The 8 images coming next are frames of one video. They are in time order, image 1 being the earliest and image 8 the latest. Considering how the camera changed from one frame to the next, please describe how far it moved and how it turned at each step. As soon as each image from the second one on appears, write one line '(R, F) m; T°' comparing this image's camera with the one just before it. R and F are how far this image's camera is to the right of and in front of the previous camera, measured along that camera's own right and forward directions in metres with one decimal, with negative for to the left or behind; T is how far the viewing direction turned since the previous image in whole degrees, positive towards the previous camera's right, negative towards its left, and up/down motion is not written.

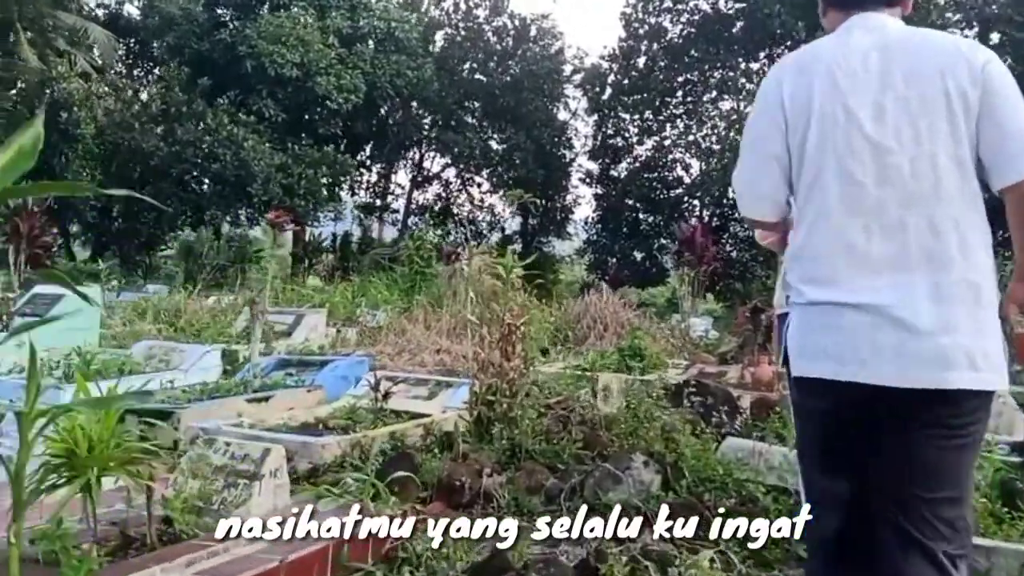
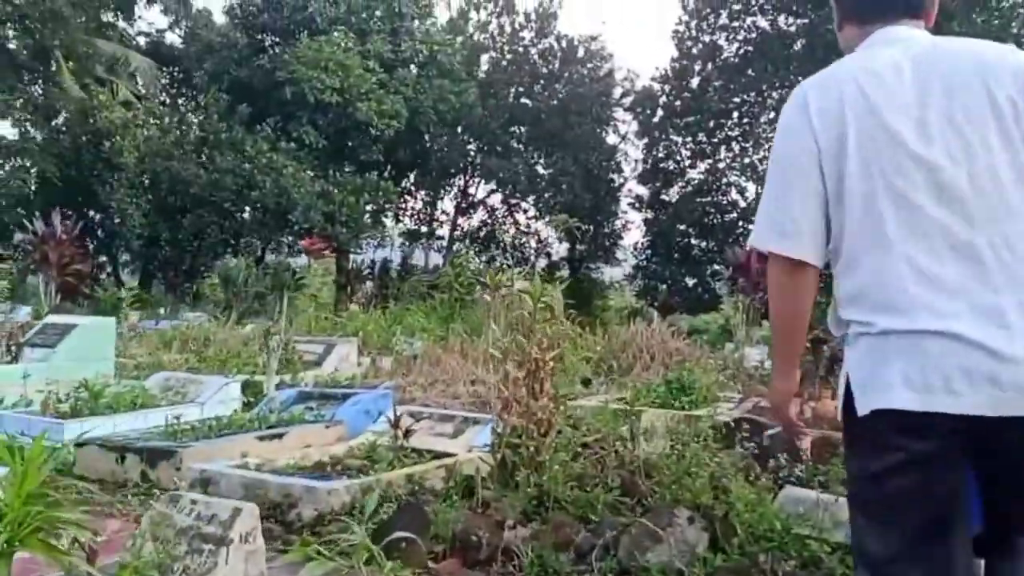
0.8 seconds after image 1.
(+0.1, +0.3) m; -3°
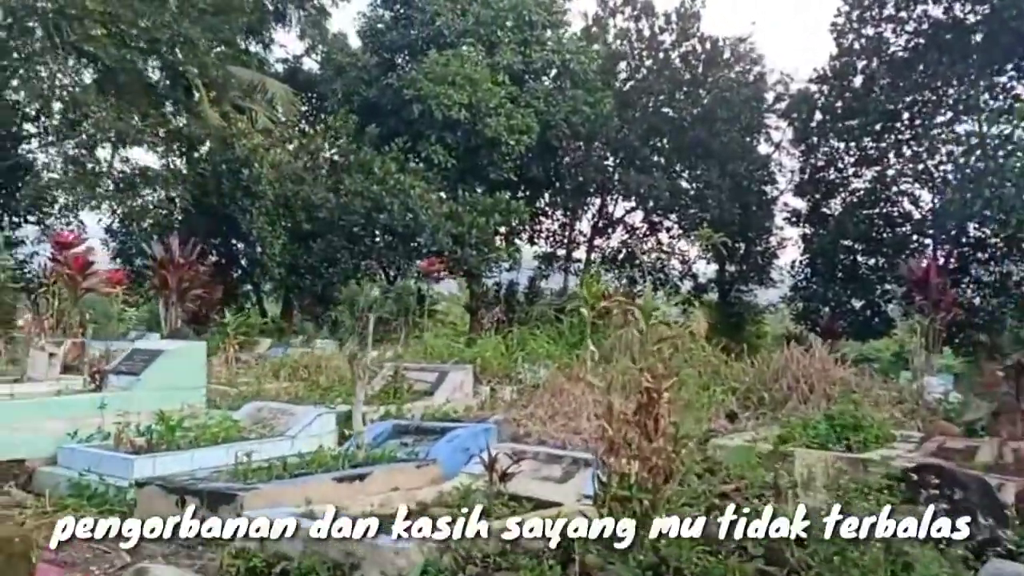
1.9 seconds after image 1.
(+0.1, +0.4) m; -10°
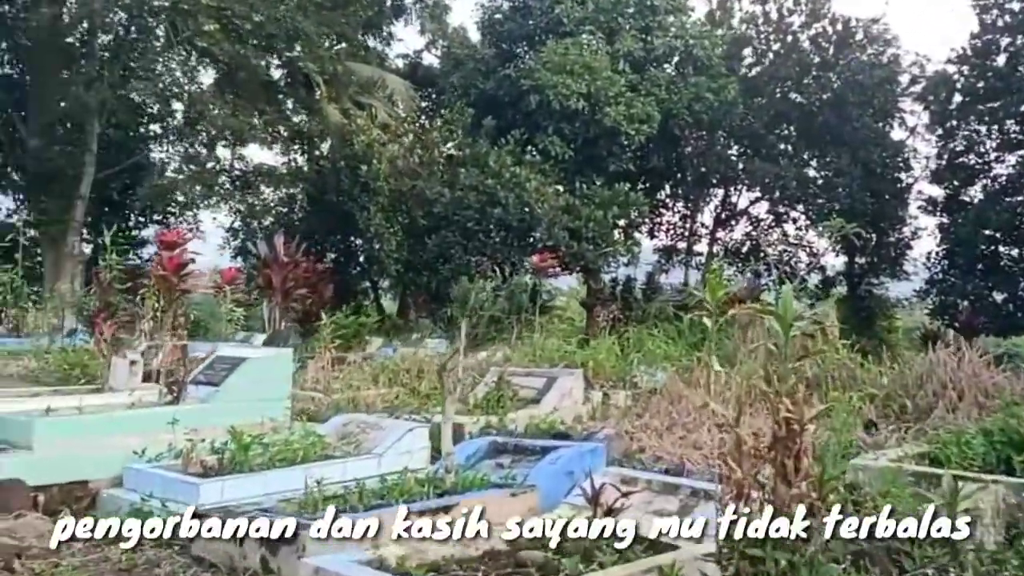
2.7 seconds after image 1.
(0.0, +0.3) m; -8°
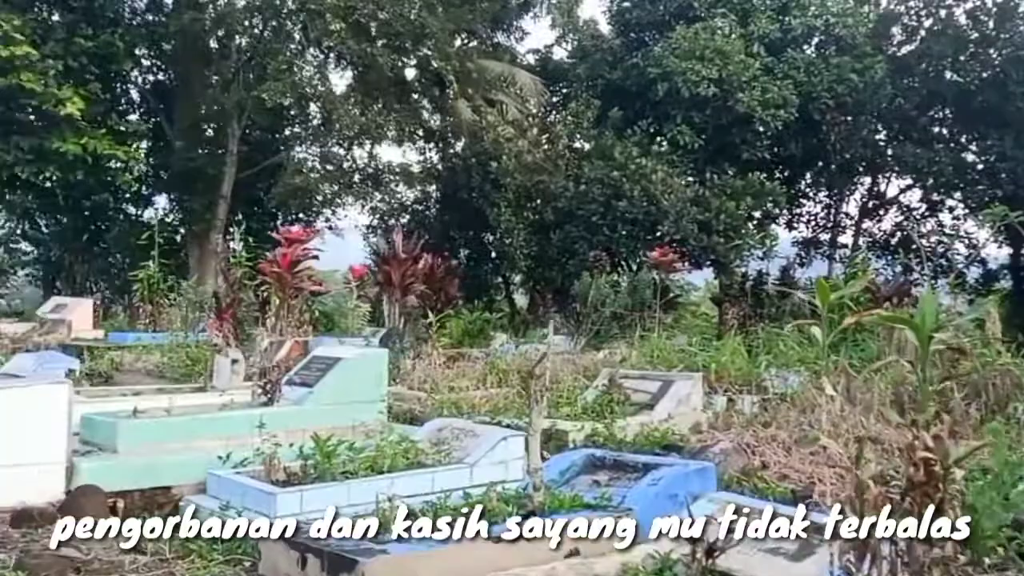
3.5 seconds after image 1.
(+0.1, +0.2) m; -9°
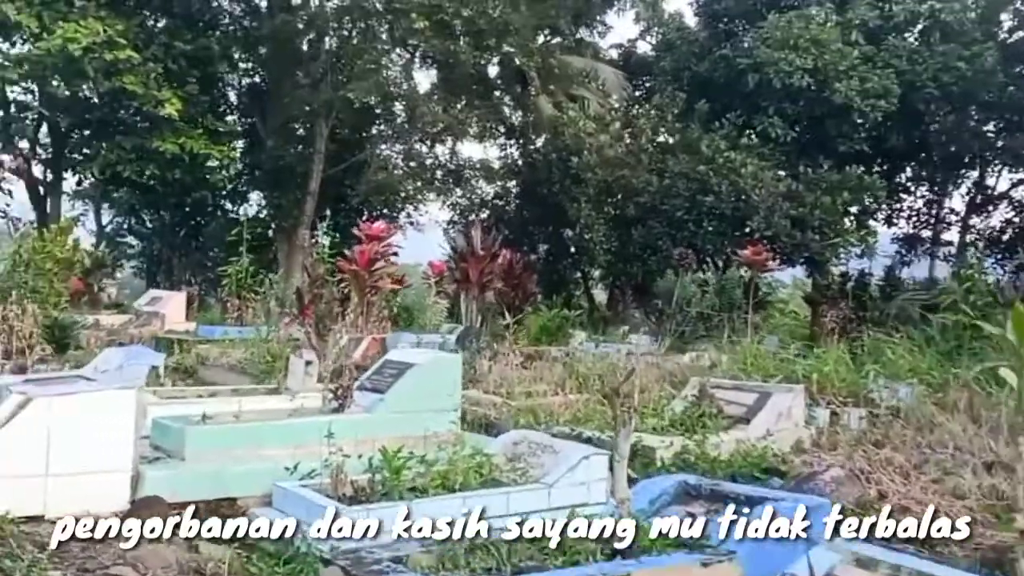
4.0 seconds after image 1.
(0.0, +0.2) m; -5°
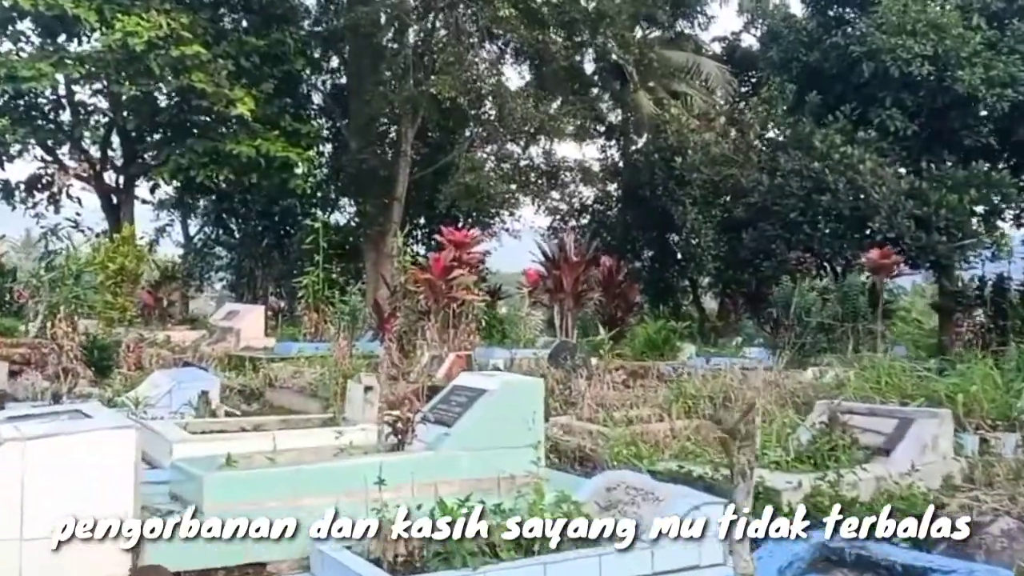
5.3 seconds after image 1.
(0.0, +0.4) m; -6°
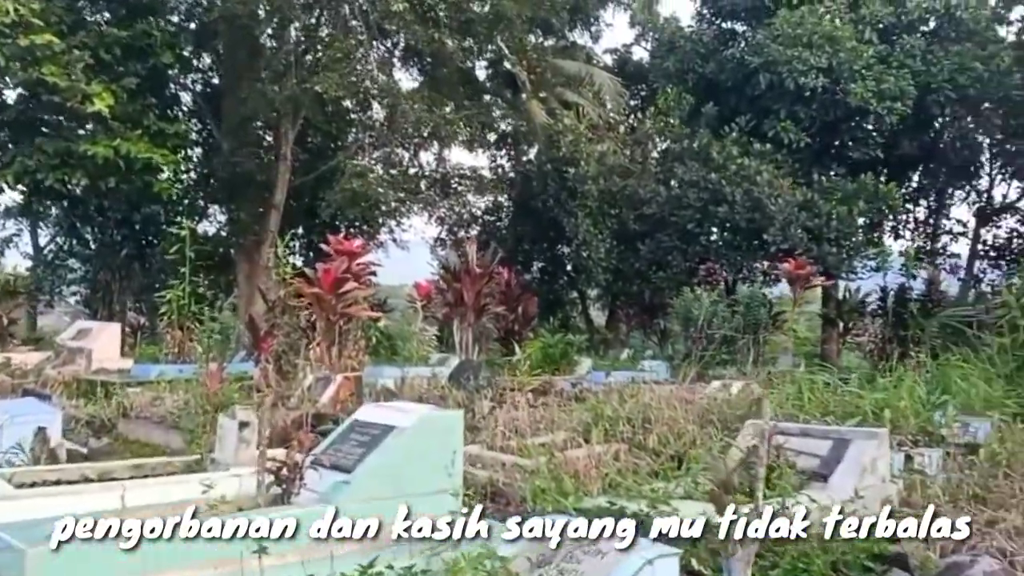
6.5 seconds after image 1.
(0.0, +0.3) m; +7°
